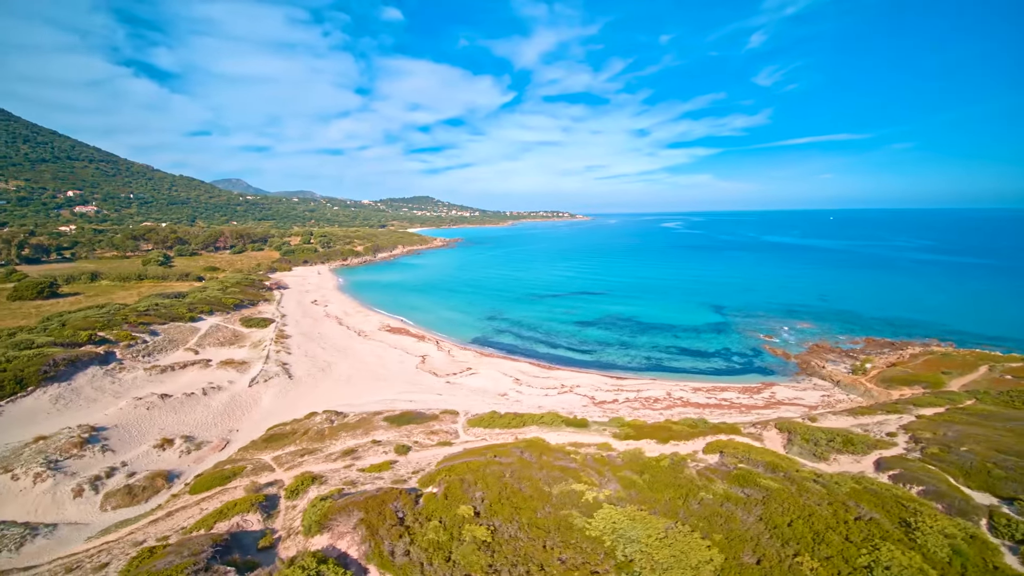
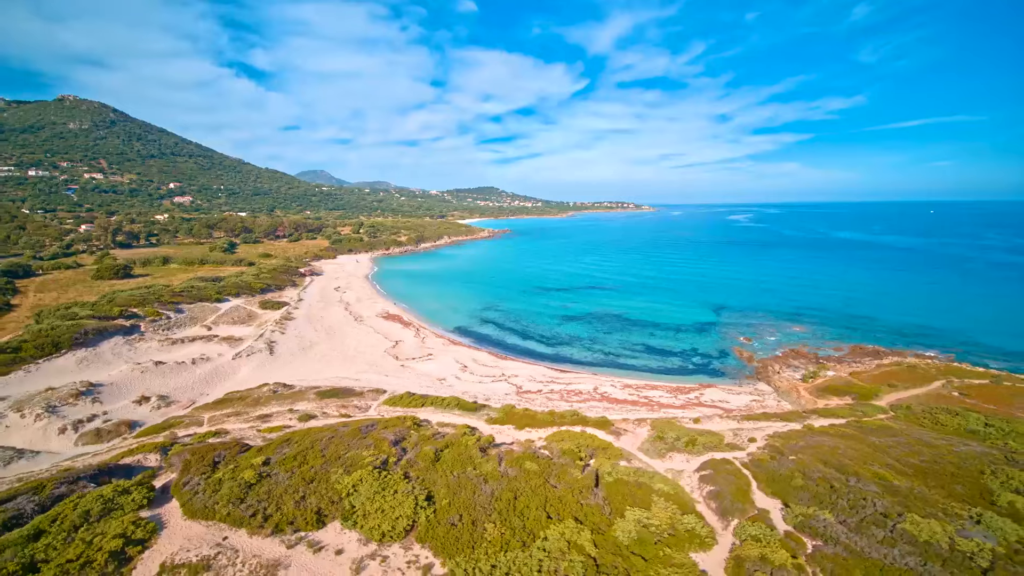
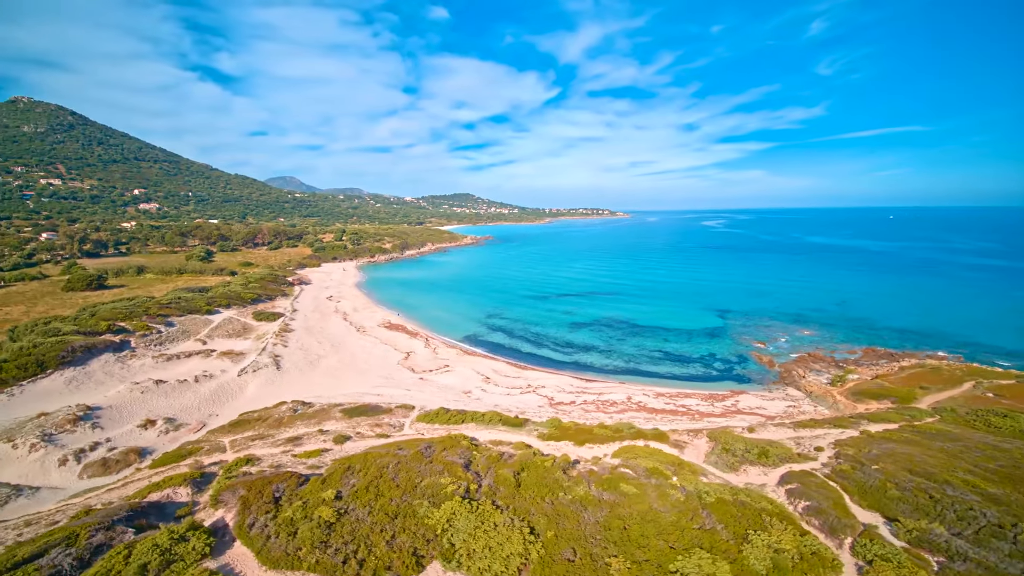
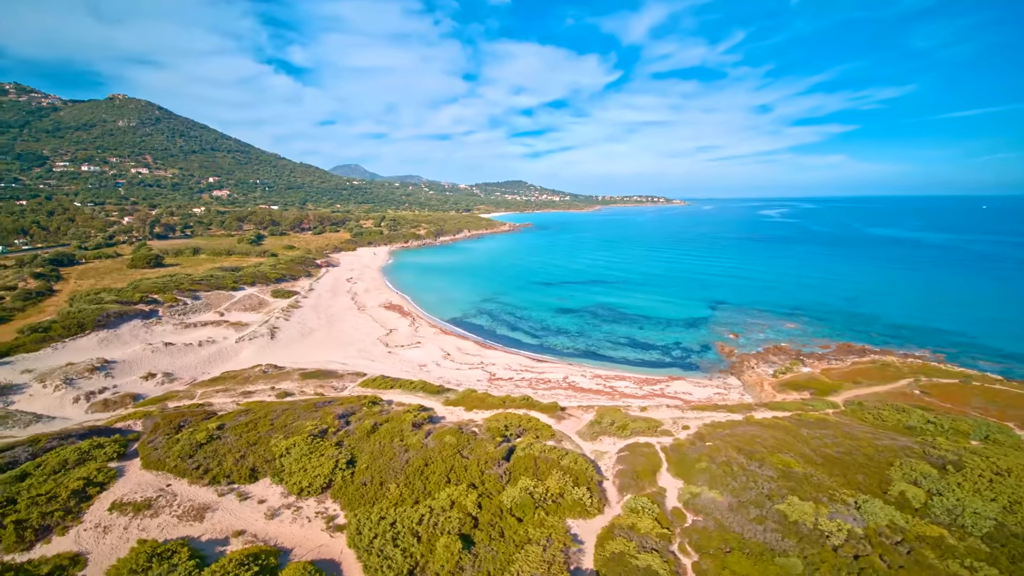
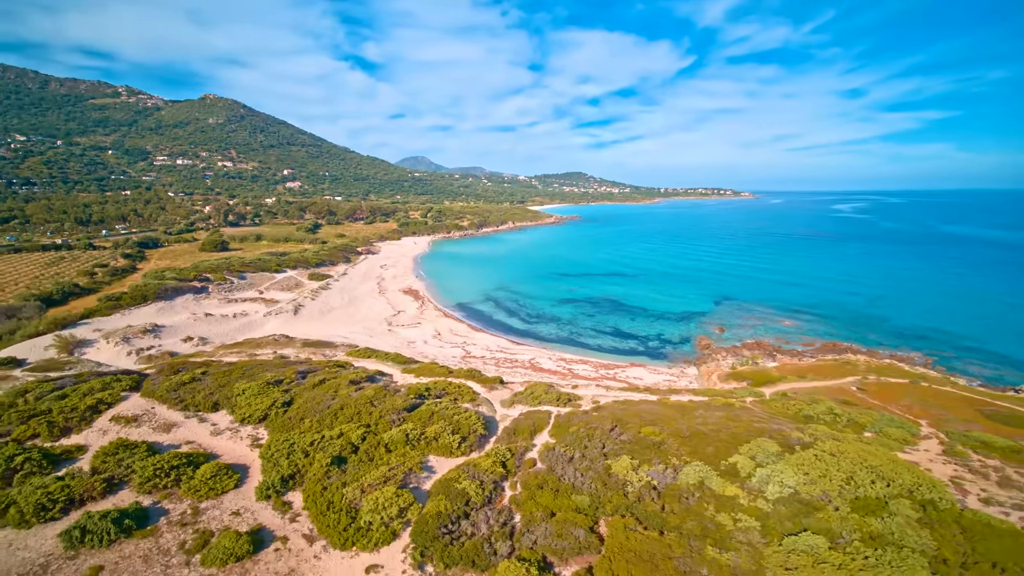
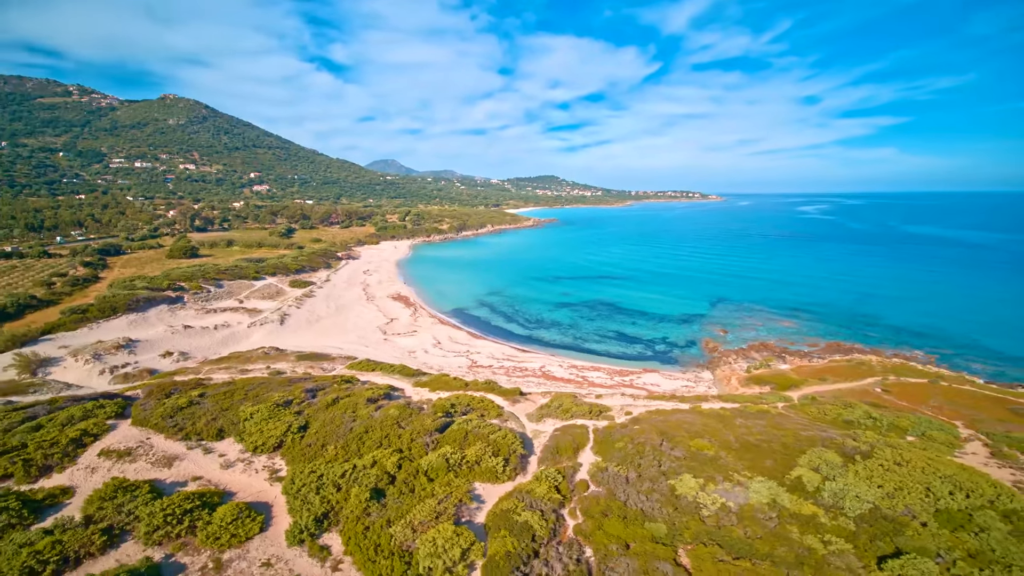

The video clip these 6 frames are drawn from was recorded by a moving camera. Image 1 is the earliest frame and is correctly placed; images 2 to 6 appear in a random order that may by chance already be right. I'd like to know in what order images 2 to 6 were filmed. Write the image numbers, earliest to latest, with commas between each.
3, 2, 4, 6, 5
